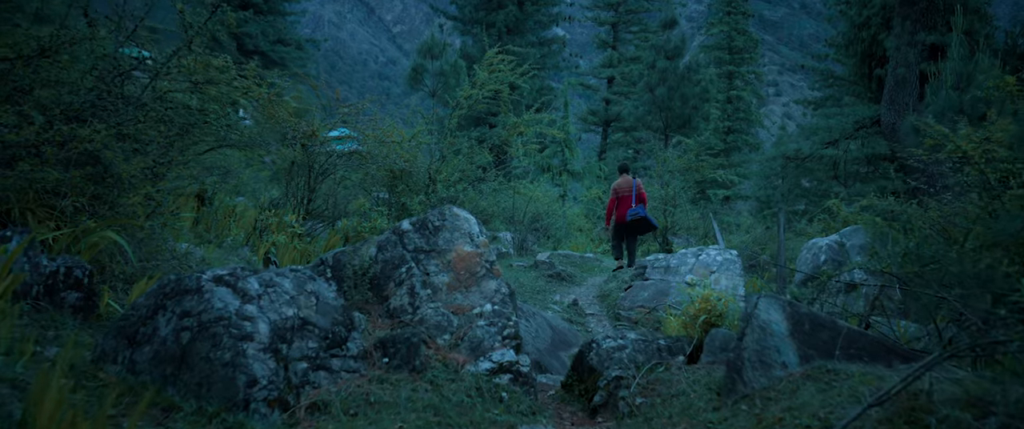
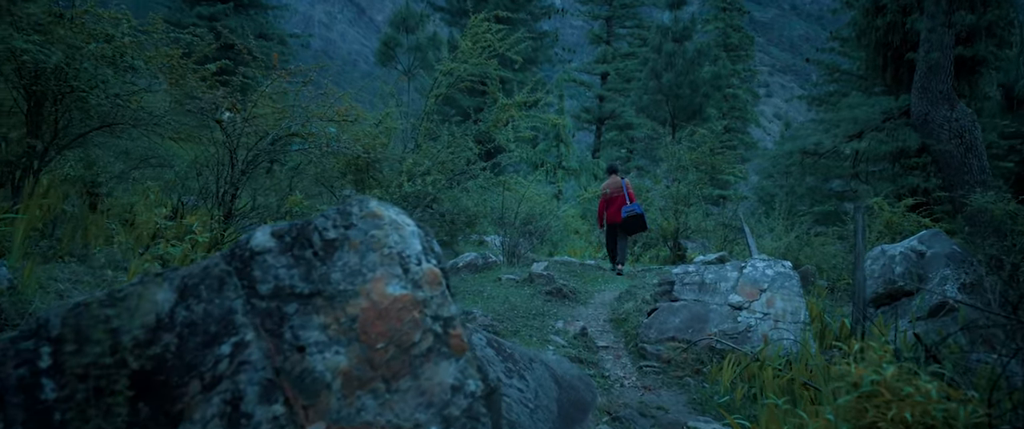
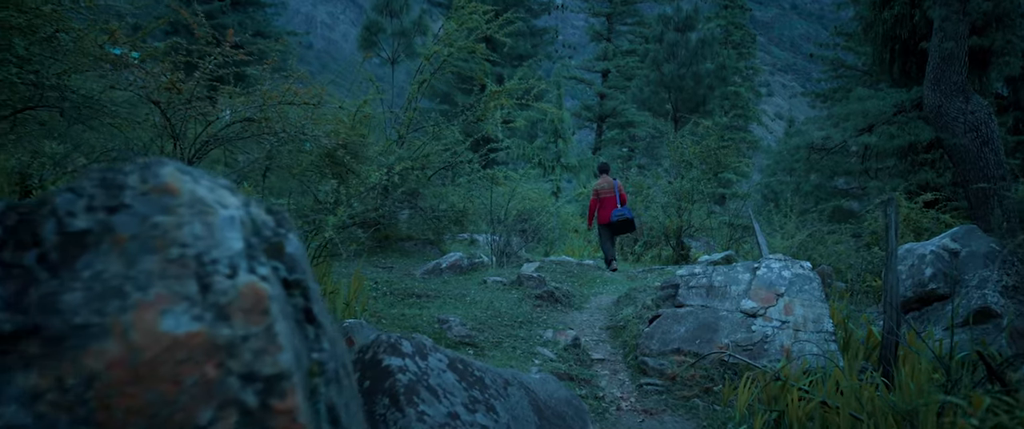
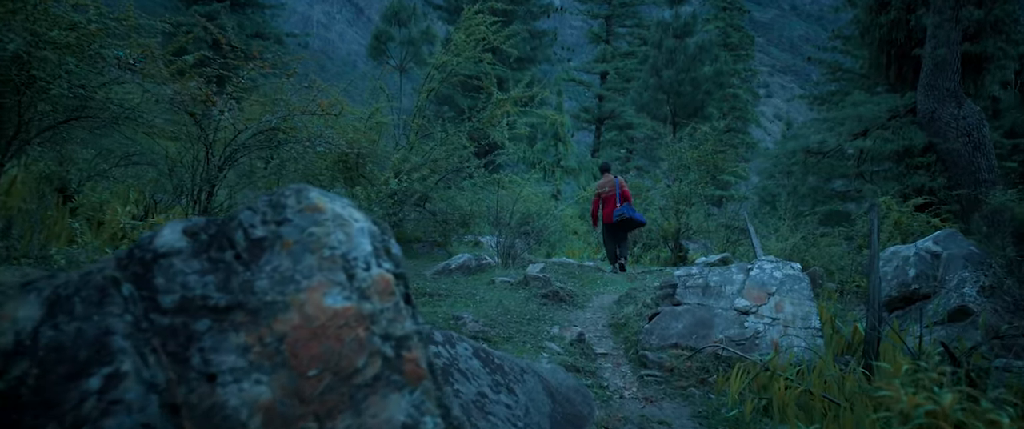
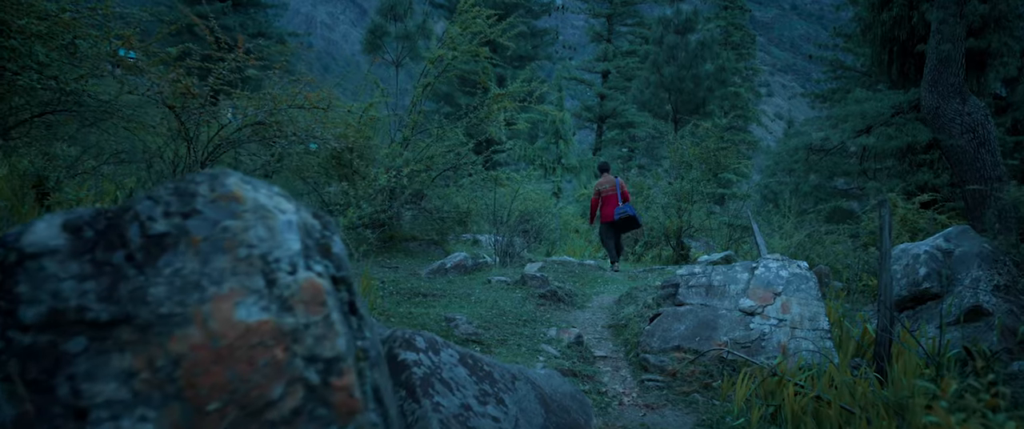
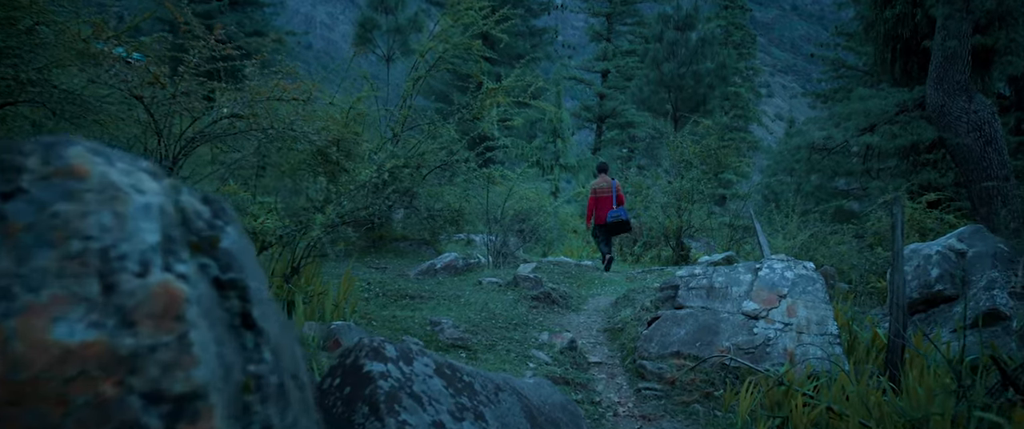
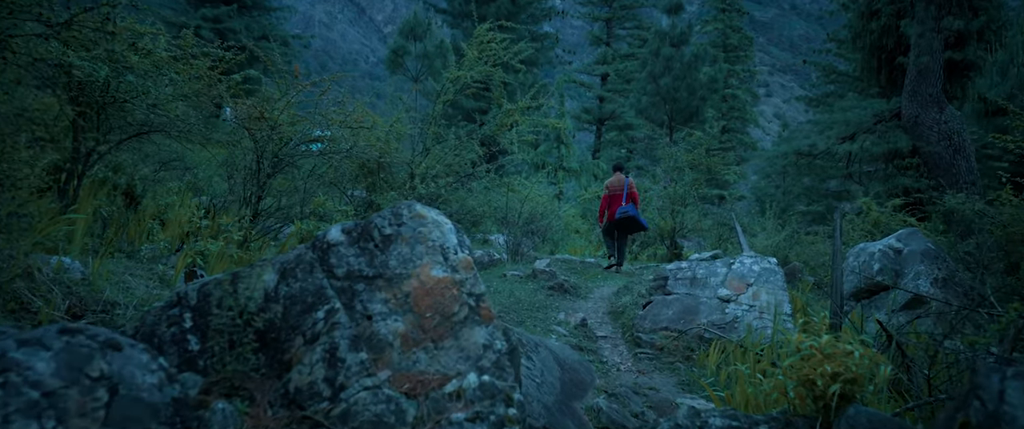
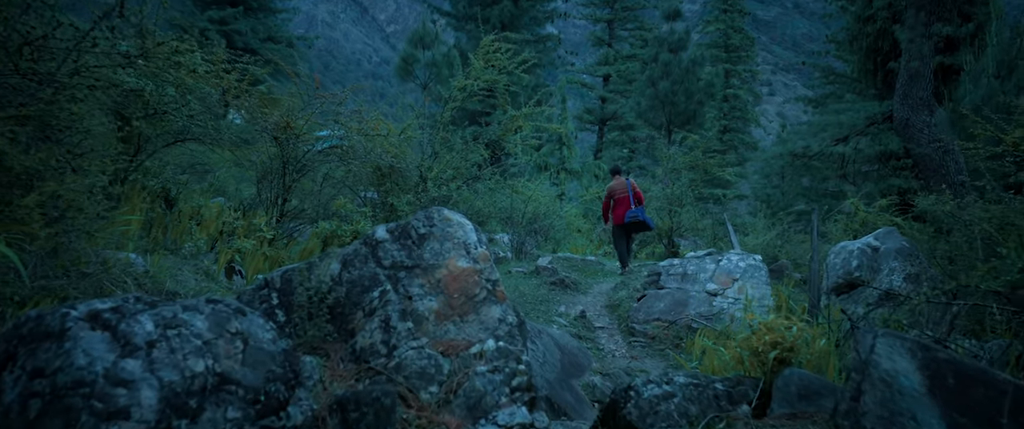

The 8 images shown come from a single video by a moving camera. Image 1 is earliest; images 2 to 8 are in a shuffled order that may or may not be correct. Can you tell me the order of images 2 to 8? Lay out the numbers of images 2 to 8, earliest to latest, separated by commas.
8, 7, 2, 4, 5, 3, 6
